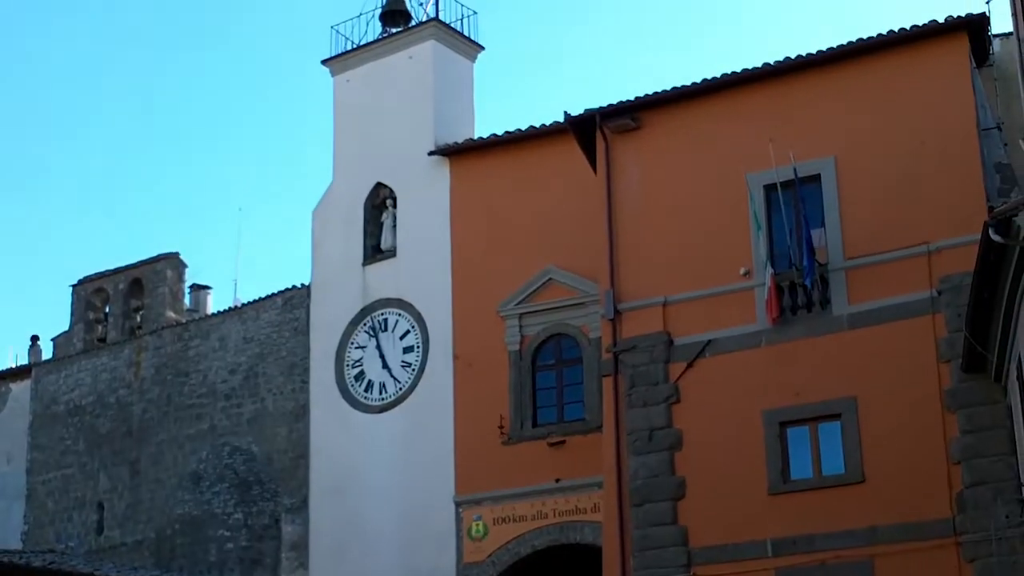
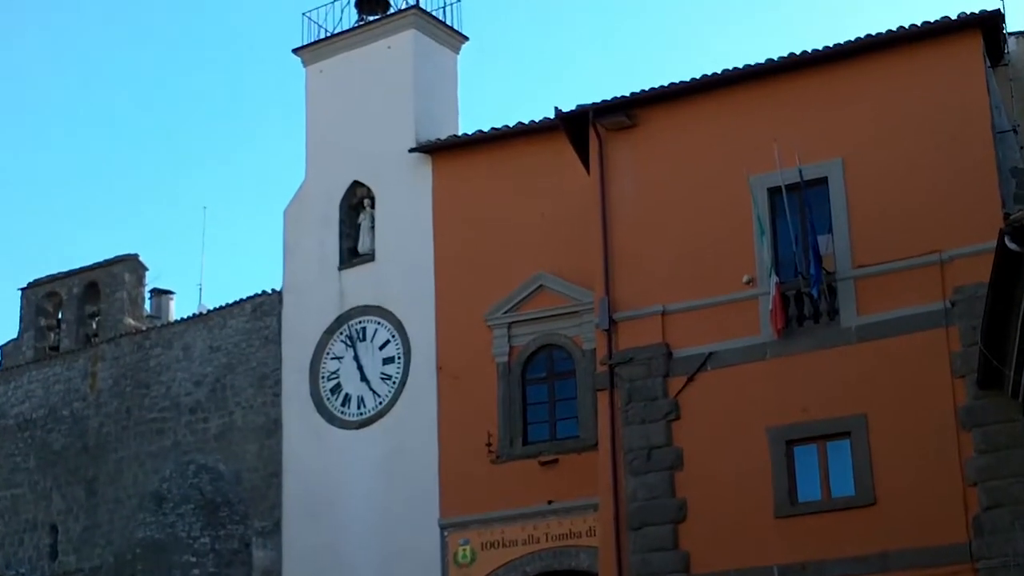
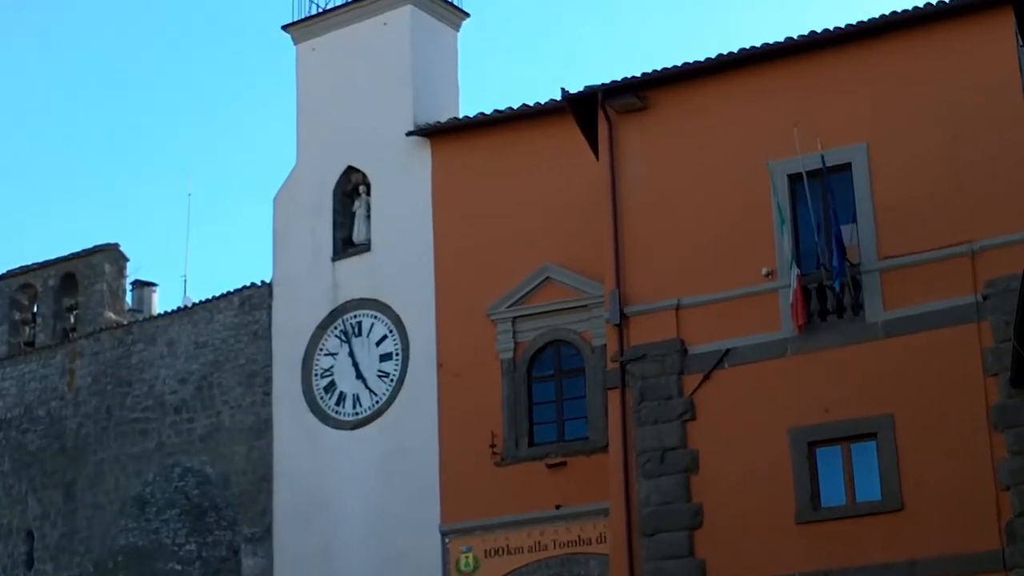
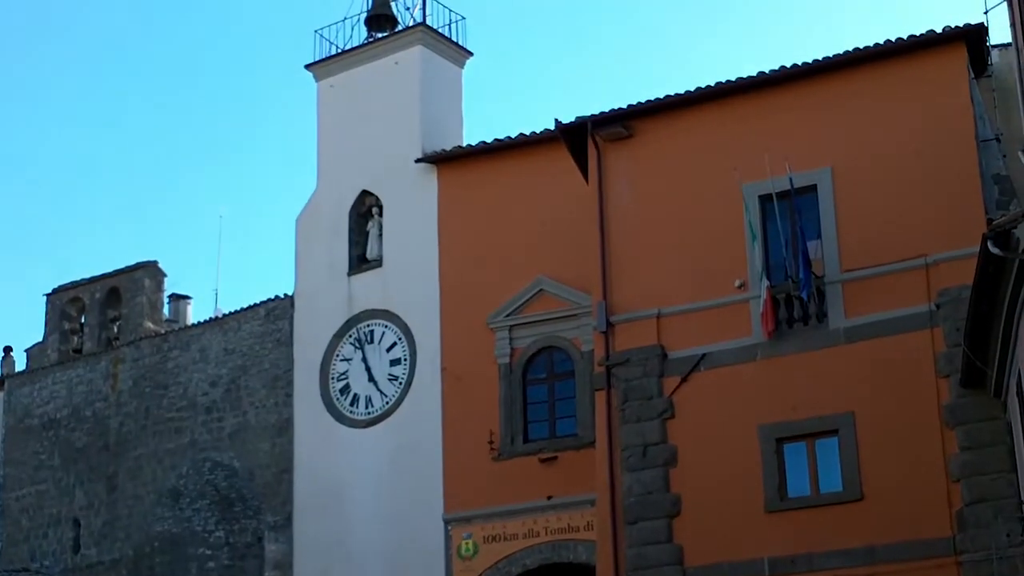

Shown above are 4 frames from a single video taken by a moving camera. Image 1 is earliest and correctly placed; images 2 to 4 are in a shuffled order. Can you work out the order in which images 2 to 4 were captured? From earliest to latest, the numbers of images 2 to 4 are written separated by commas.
4, 2, 3
